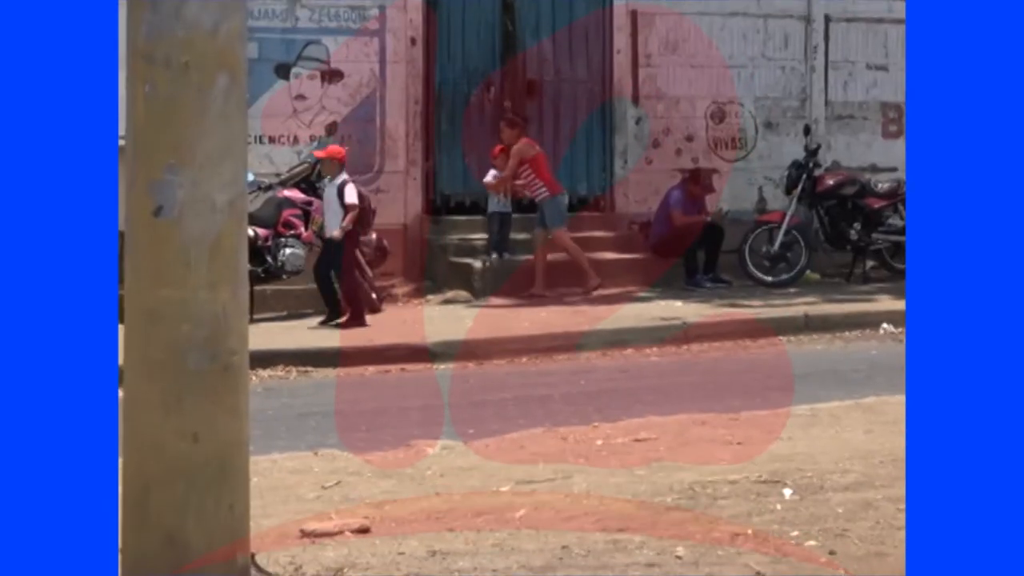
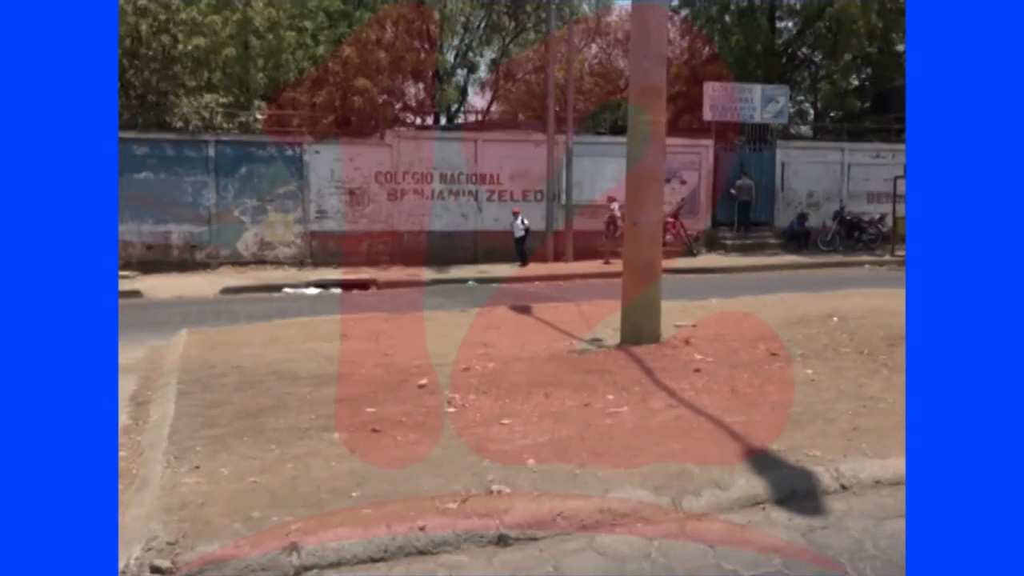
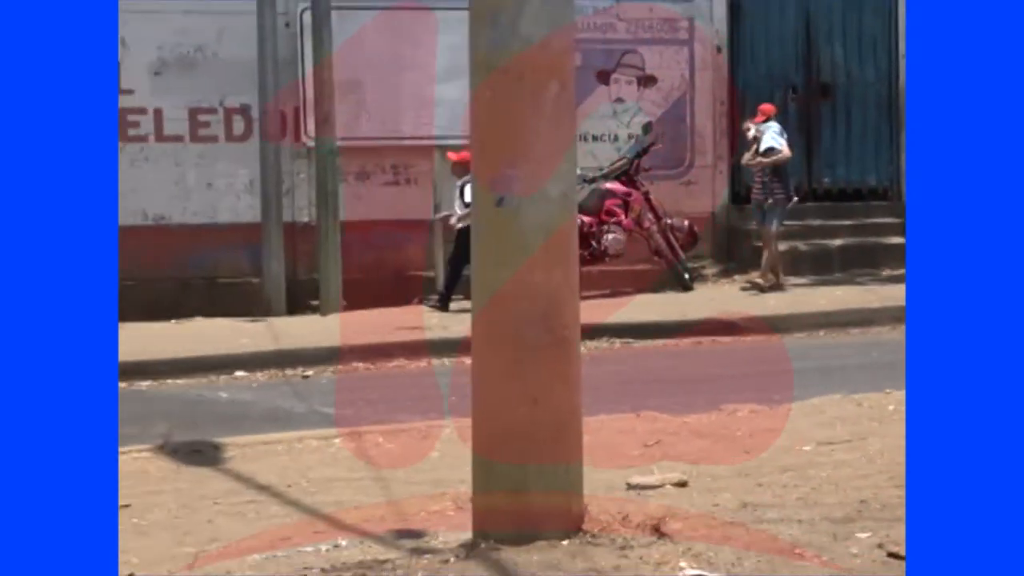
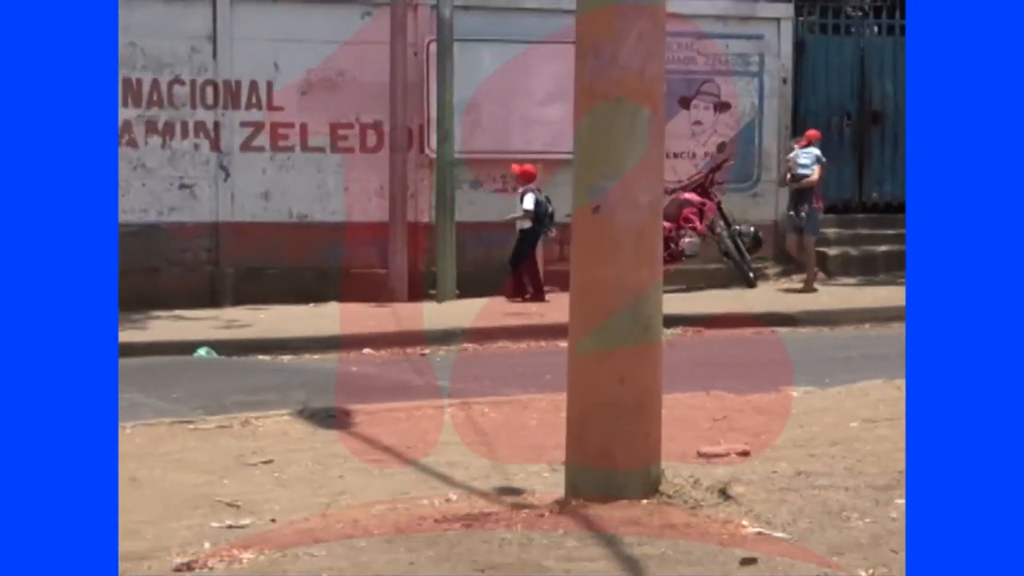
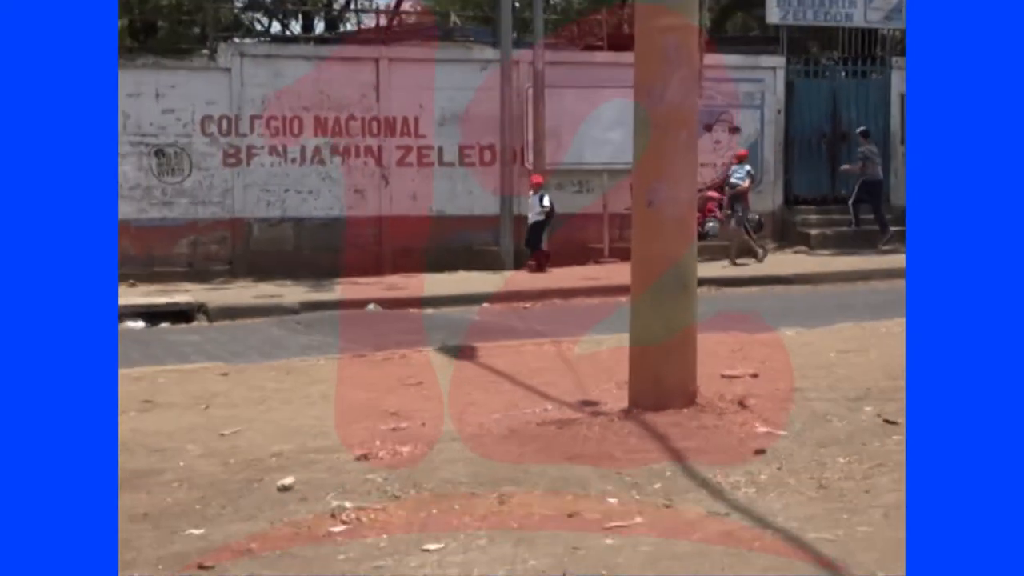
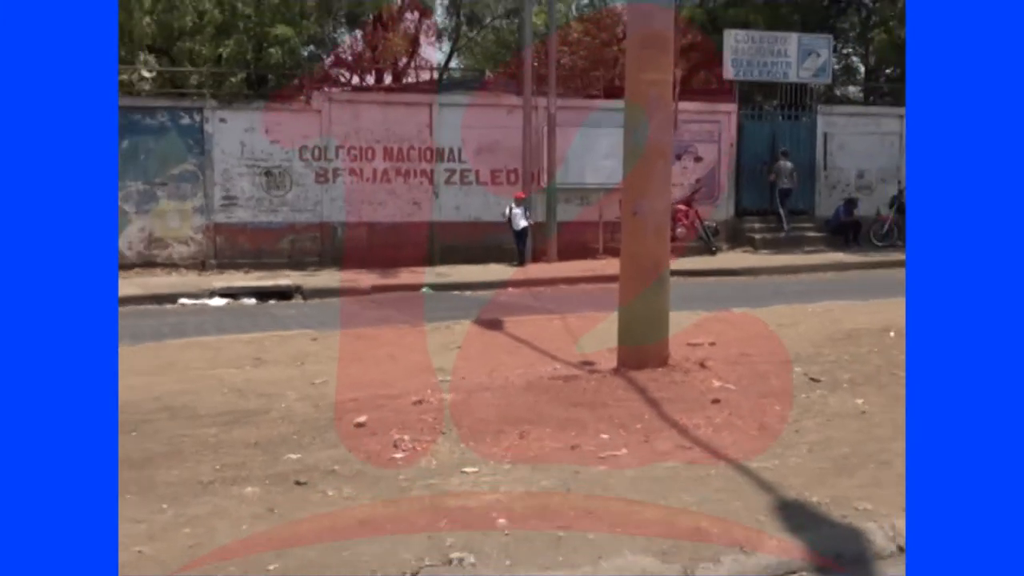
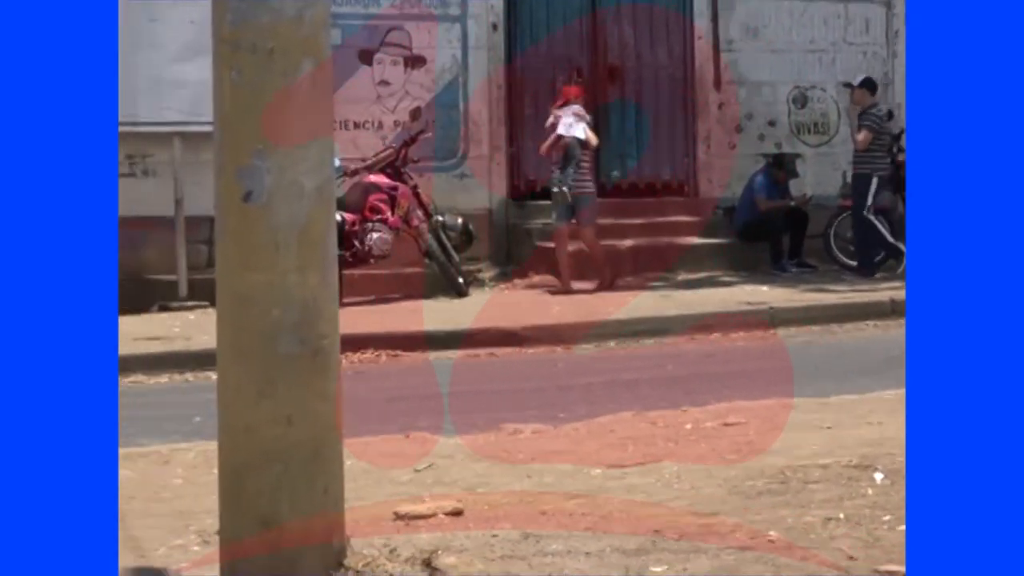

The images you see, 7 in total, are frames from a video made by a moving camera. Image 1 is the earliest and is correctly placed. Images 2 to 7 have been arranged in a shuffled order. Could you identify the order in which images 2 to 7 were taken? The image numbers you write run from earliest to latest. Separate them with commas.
7, 3, 4, 5, 6, 2
